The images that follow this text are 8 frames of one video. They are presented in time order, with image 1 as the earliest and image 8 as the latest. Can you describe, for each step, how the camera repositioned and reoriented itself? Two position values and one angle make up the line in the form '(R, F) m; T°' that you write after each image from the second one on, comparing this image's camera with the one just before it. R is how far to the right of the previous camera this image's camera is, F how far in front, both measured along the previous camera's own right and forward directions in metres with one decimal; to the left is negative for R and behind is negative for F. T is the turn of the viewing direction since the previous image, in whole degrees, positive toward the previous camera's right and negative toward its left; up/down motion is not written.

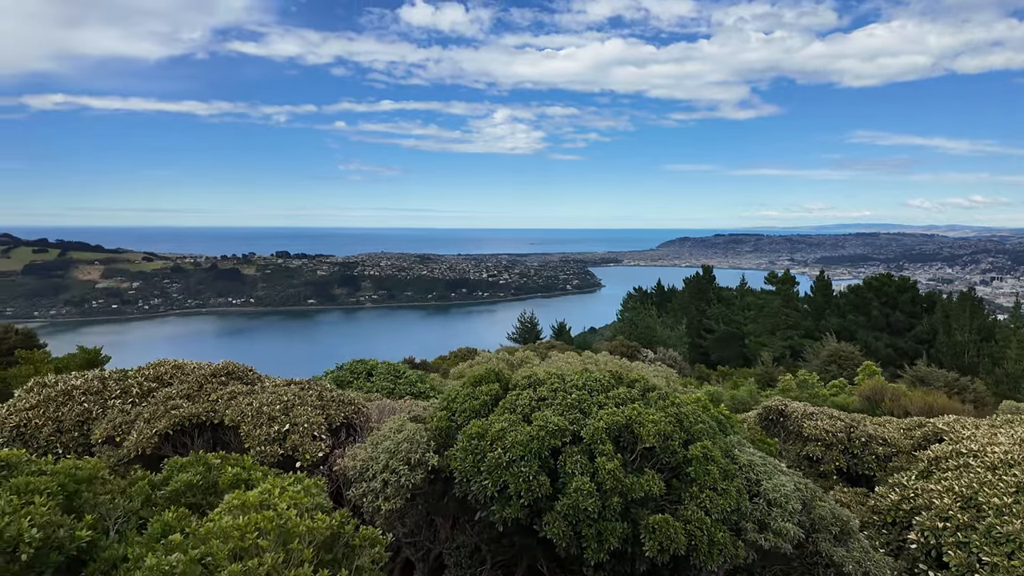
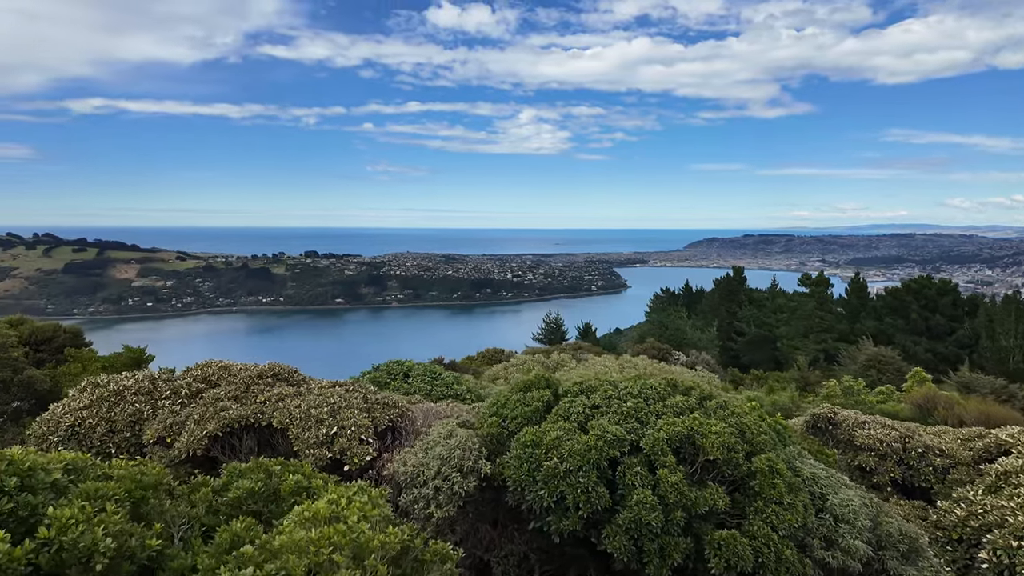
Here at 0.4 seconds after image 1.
(-0.4, +0.2) m; -3°
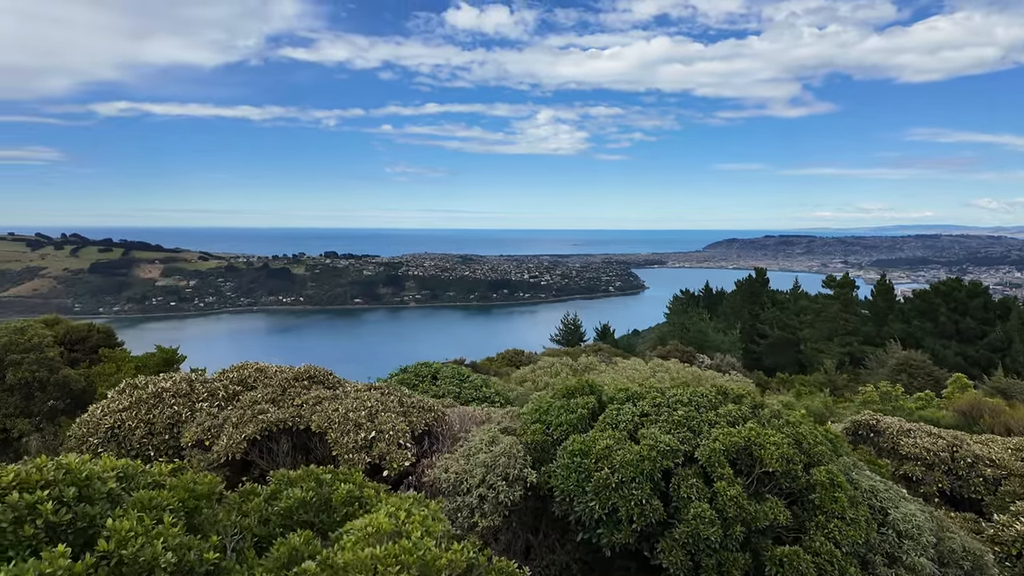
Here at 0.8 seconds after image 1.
(-0.3, +0.2) m; -2°
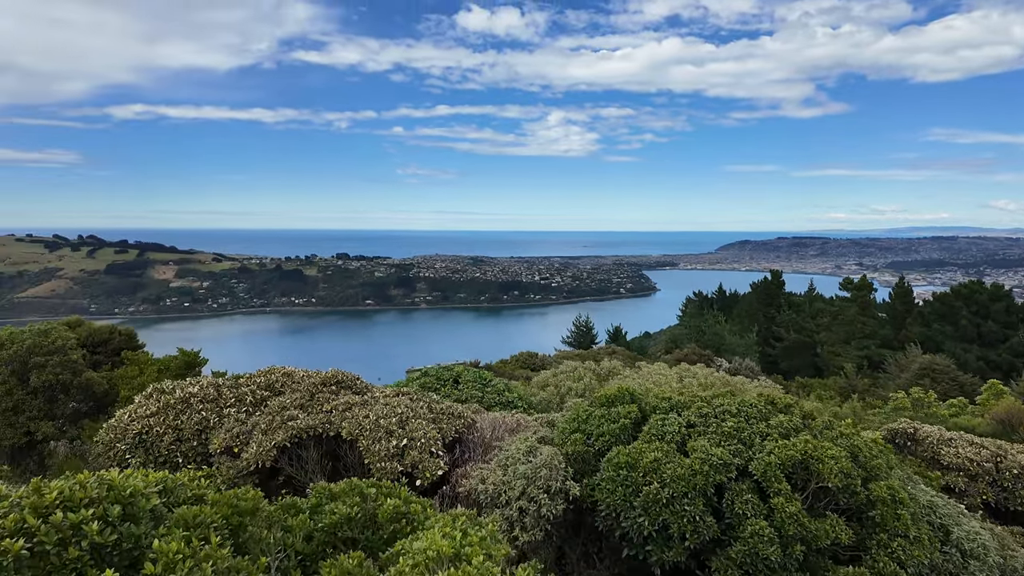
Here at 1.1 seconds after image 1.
(-0.3, +0.2) m; -1°
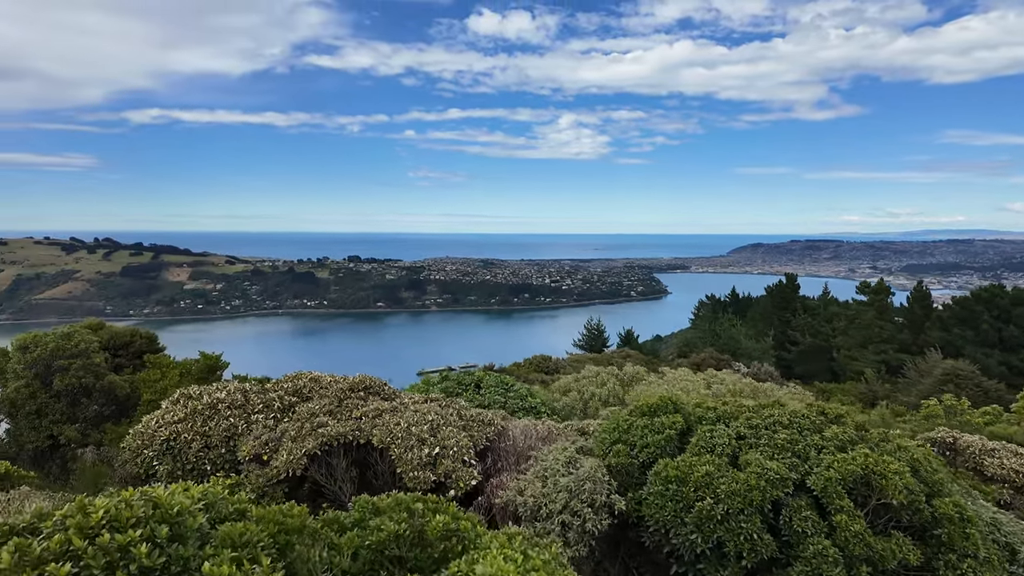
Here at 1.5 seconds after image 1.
(-0.3, +0.2) m; -1°
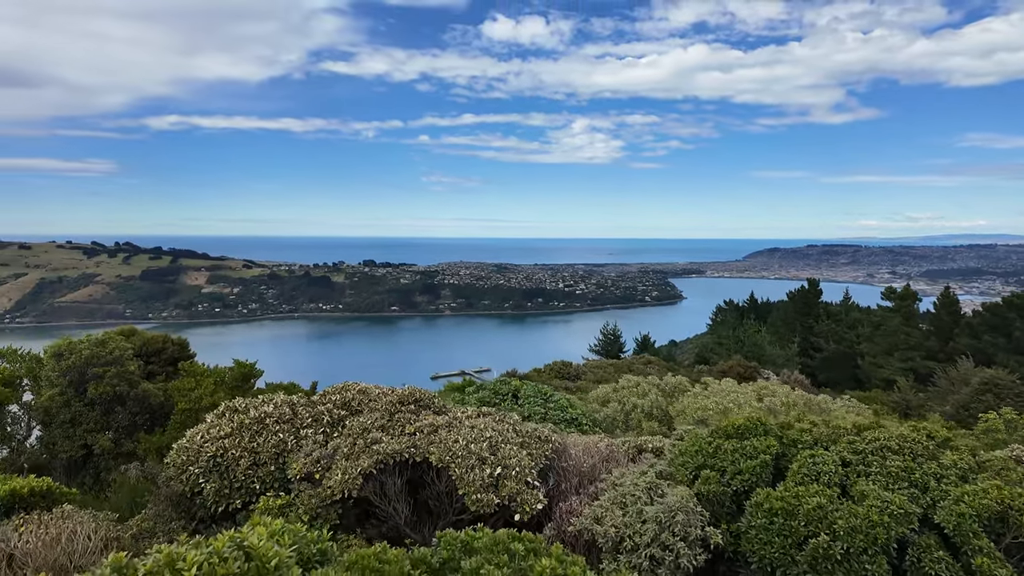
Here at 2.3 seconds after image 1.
(-0.6, +0.4) m; -1°
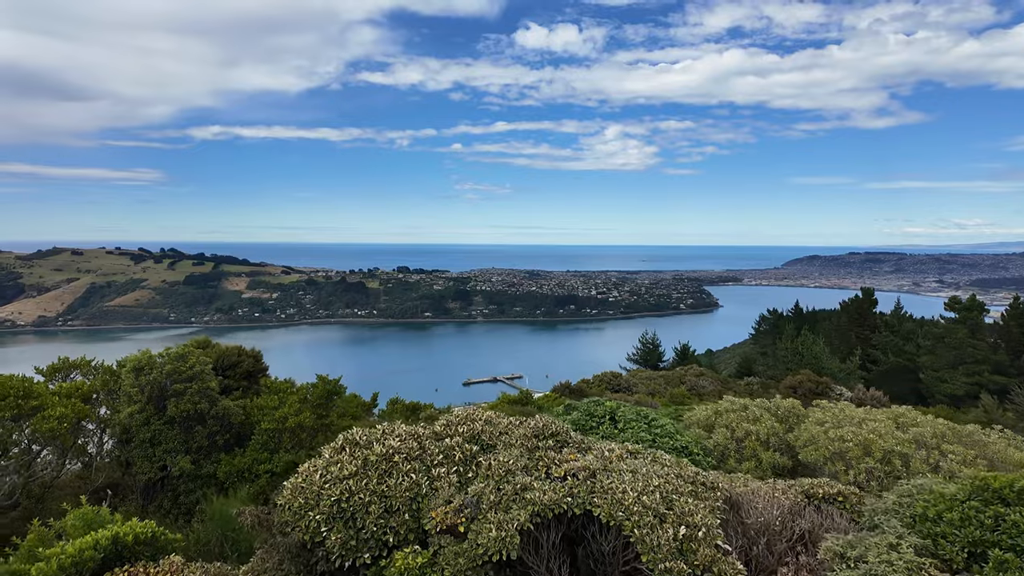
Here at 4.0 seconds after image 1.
(-1.5, +0.9) m; -3°
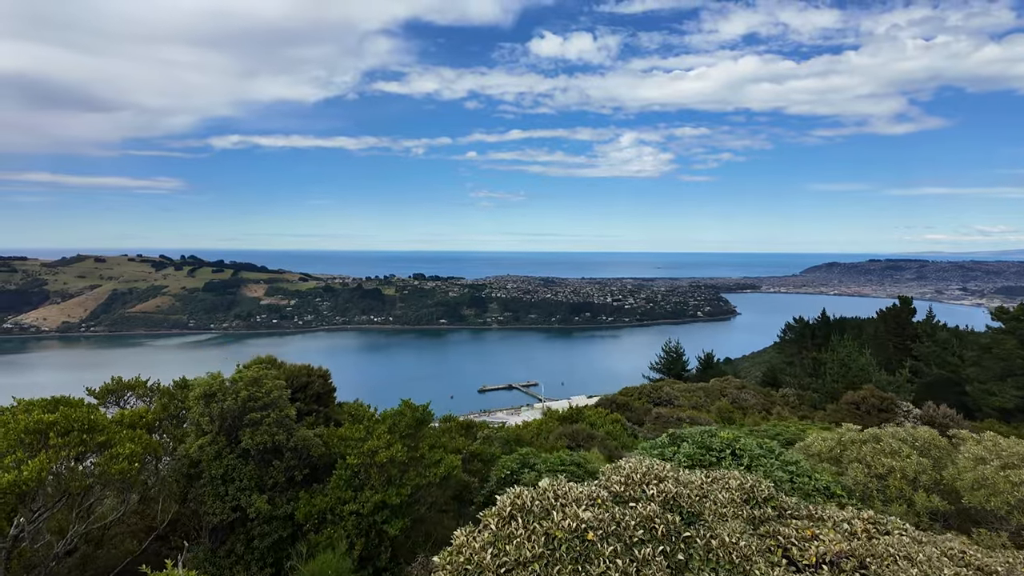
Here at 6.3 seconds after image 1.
(-1.7, +1.2) m; -1°
